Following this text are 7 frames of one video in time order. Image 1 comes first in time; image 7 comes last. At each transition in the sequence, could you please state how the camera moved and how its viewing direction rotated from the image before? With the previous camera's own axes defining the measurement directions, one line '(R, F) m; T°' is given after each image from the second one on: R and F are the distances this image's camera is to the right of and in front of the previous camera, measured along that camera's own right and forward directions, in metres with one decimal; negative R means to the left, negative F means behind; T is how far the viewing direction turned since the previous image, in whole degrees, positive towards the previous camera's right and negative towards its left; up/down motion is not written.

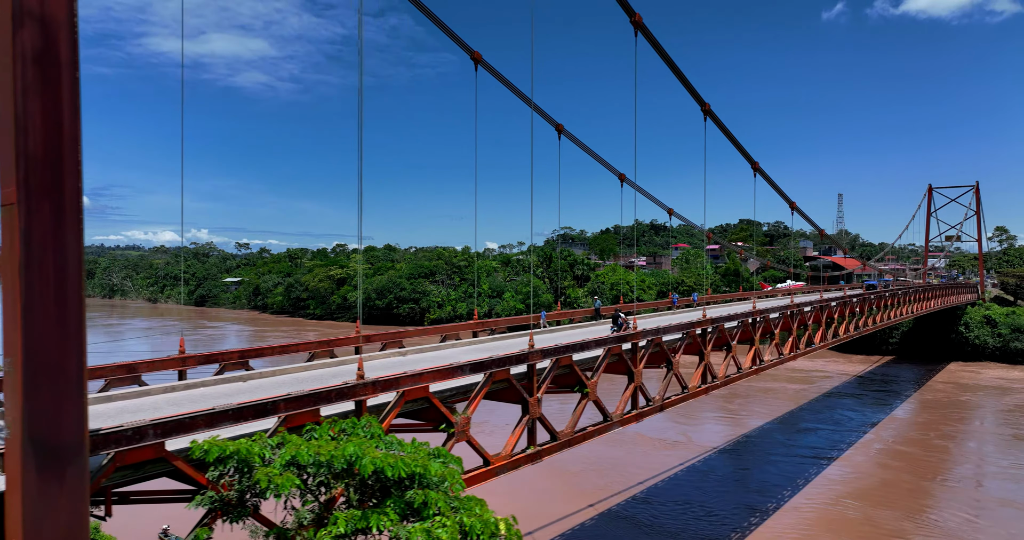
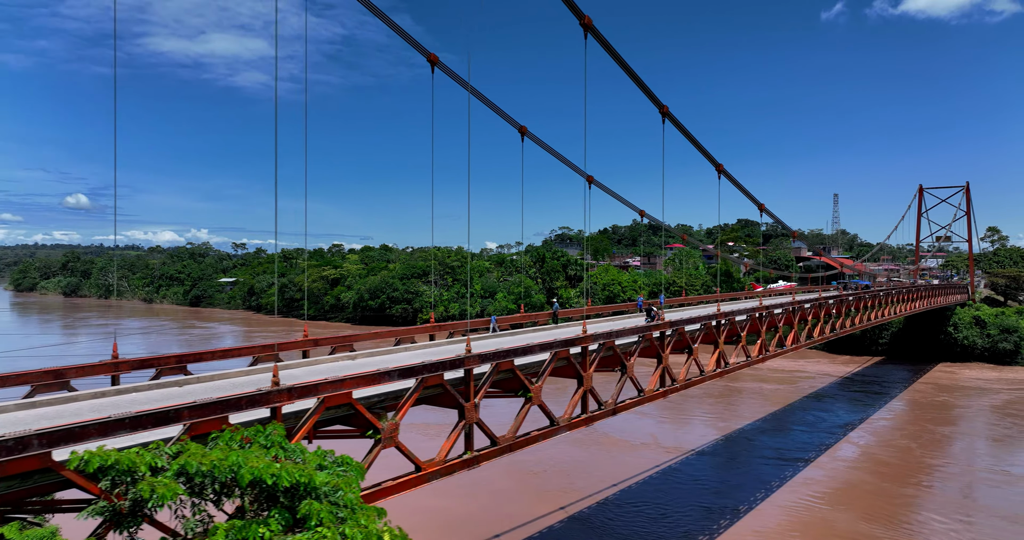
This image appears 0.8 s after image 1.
(+1.0, 0.0) m; 0°
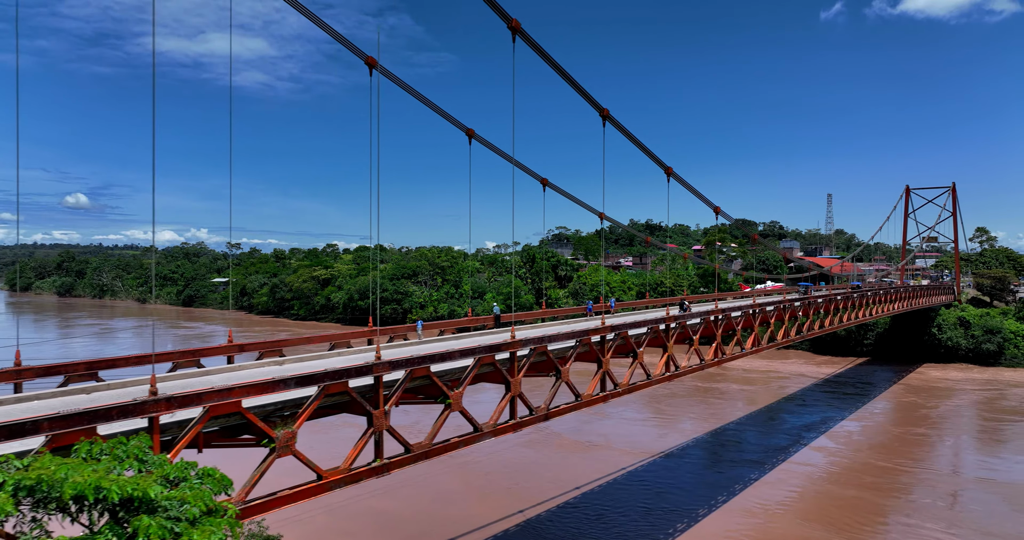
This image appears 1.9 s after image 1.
(+1.3, +0.1) m; 0°
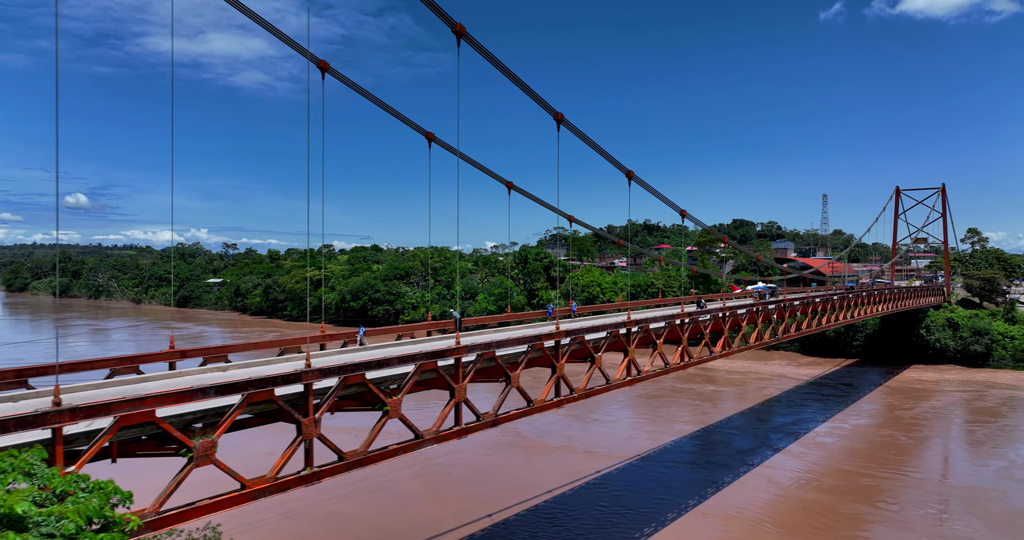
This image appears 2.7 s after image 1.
(+1.0, +0.1) m; 0°
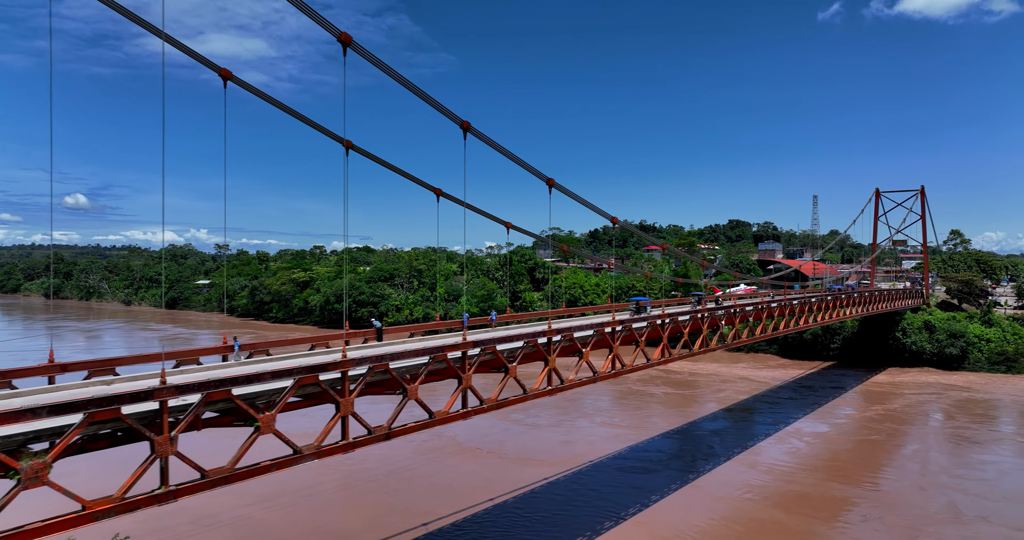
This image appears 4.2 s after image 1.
(+2.1, +0.1) m; 0°
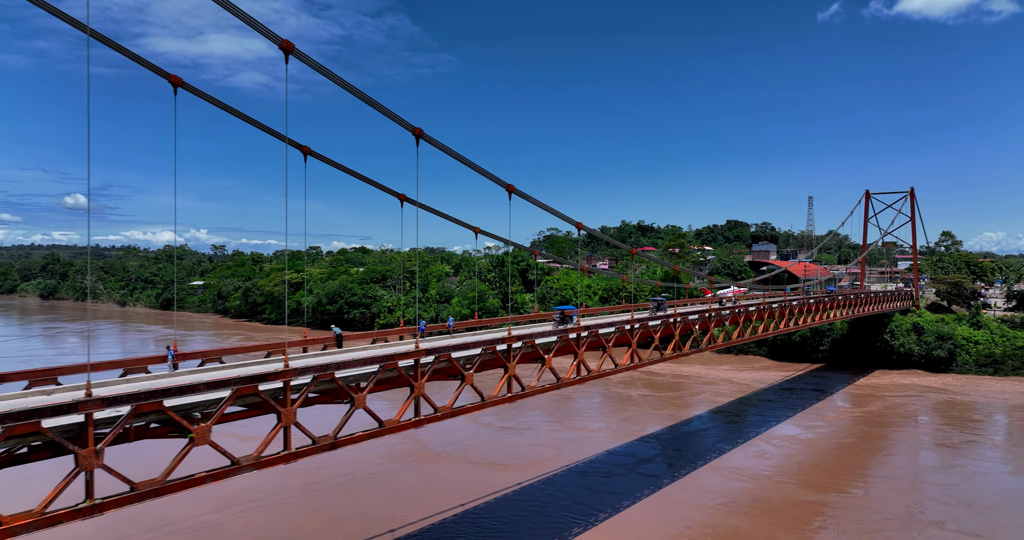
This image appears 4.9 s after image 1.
(+1.0, +0.1) m; 0°
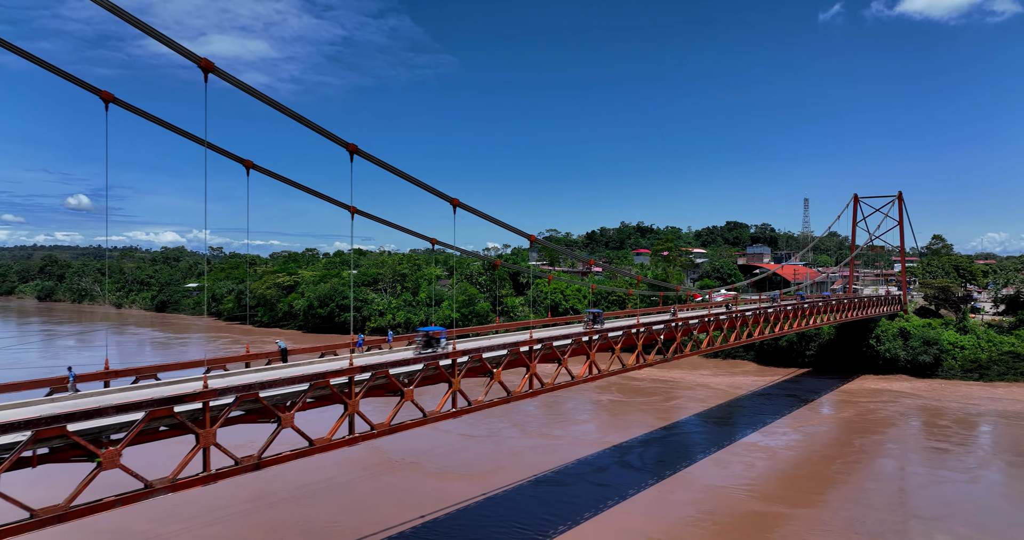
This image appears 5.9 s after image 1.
(+1.5, +0.1) m; 0°
